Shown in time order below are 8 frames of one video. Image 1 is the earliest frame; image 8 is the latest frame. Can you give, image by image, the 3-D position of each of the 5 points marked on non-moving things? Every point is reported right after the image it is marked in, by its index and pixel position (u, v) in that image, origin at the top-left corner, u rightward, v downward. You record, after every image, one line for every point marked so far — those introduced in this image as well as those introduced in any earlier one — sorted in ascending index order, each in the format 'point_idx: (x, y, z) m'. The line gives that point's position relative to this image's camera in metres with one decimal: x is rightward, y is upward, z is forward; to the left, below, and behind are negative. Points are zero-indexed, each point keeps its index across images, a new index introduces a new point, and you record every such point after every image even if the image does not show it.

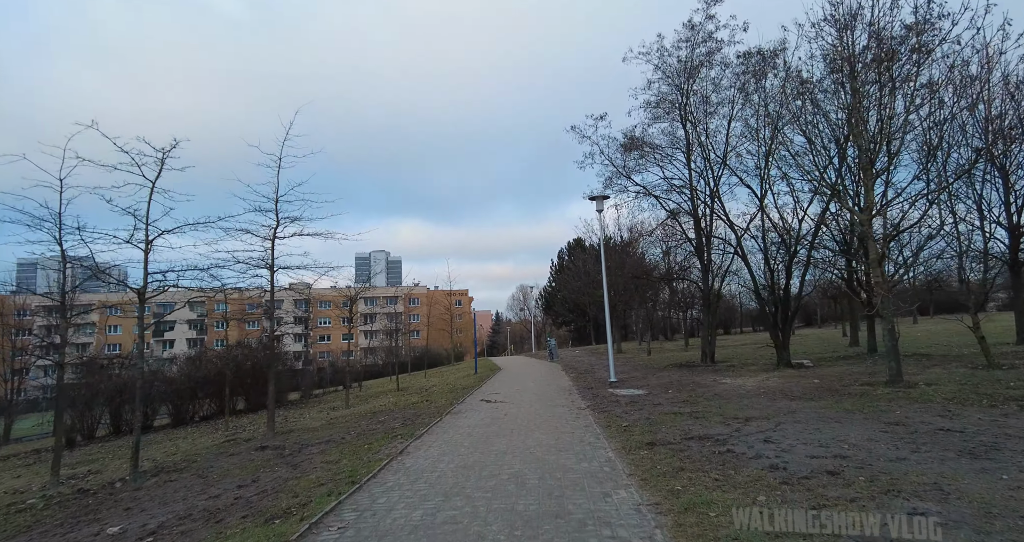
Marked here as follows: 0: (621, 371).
0: (+4.1, -3.8, +18.7) m
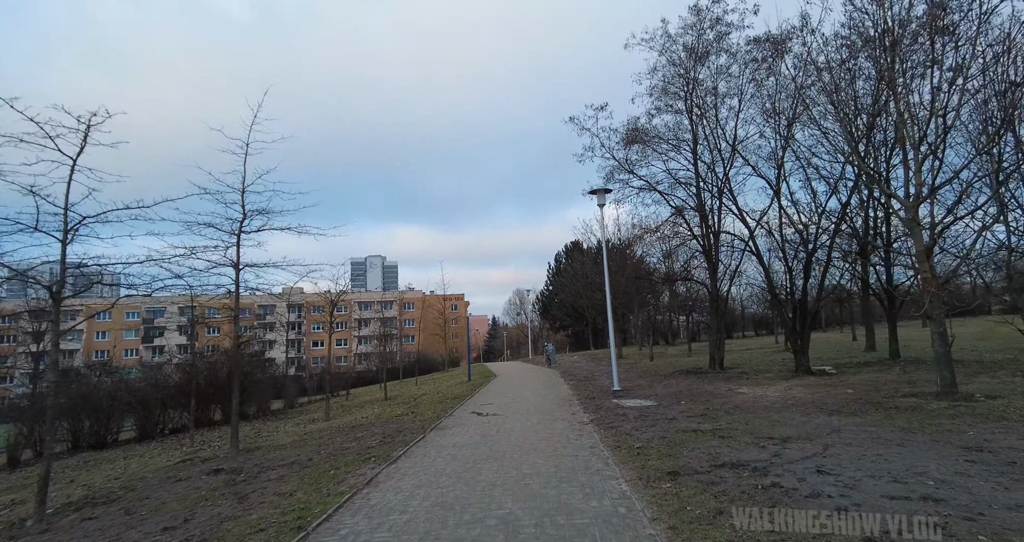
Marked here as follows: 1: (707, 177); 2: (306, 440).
0: (+3.9, -3.8, +17.4) m
1: (+6.2, +3.0, +15.9) m
2: (-4.8, -3.9, +11.4) m
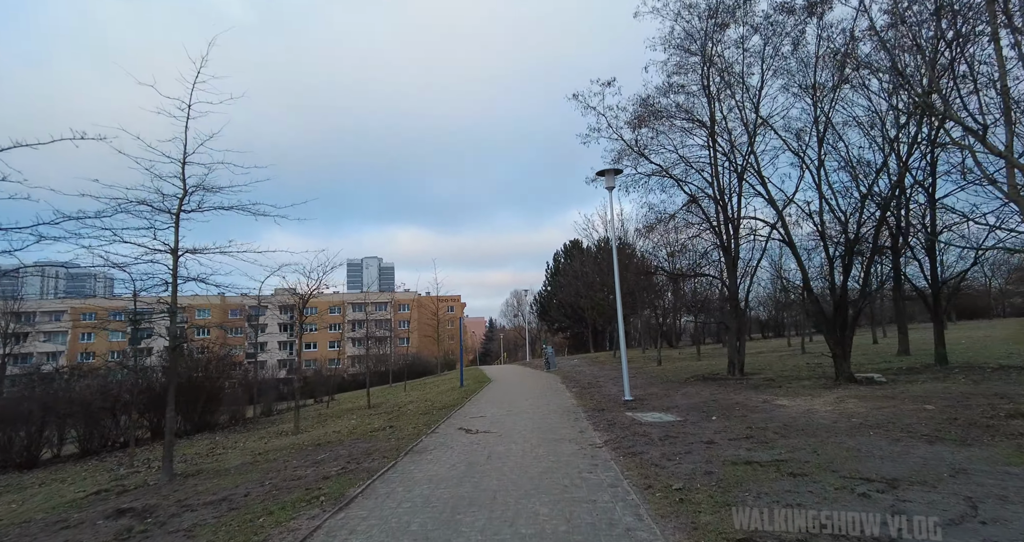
0: (+3.8, -3.6, +15.5) m
1: (+6.1, +3.2, +14.1) m
2: (-4.8, -3.6, +9.5) m
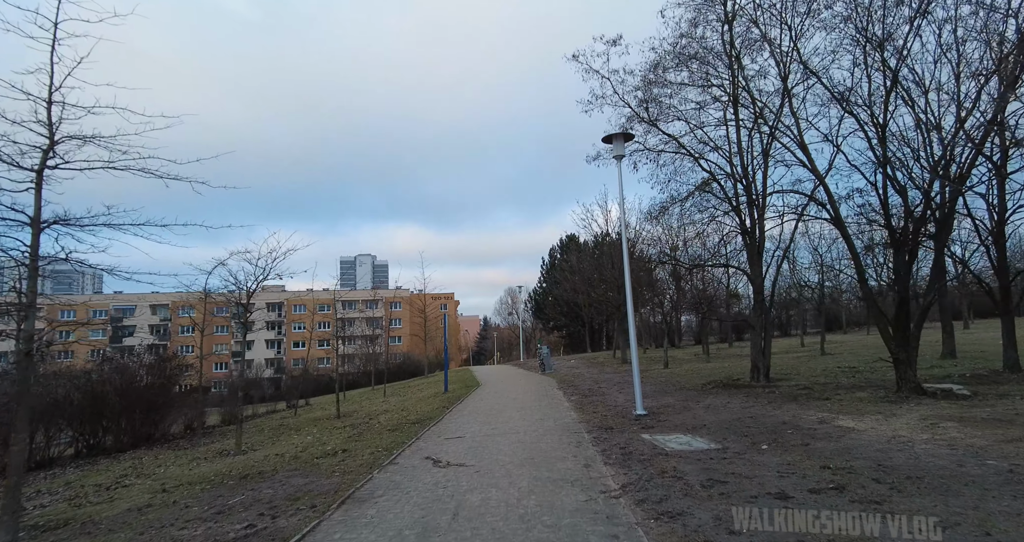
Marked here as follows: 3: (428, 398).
0: (+3.5, -3.3, +13.2) m
1: (+5.9, +3.5, +11.8) m
2: (-5.1, -3.3, +7.1) m
3: (-3.1, -4.7, +18.5) m
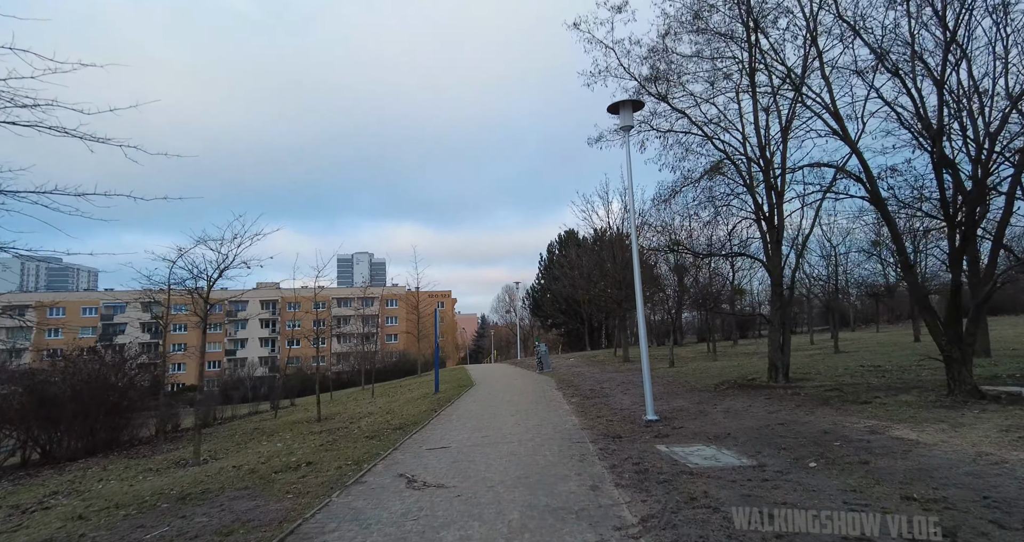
0: (+3.3, -3.0, +11.9) m
1: (+5.7, +3.7, +10.5) m
2: (-5.2, -3.1, +5.8) m
3: (-3.3, -4.5, +17.2) m
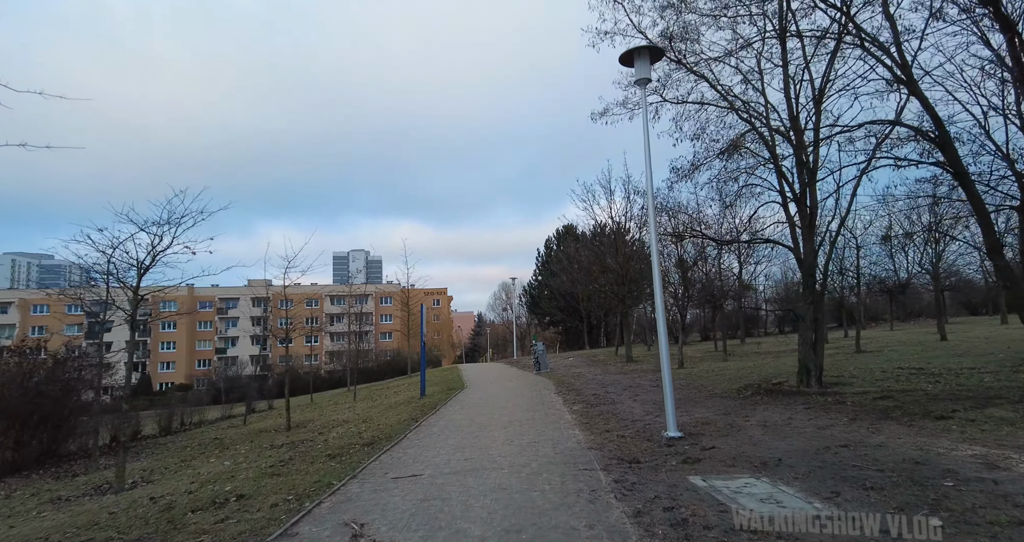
0: (+3.2, -2.8, +10.2) m
1: (+5.6, +4.0, +8.7) m
2: (-5.3, -2.8, +4.0) m
3: (-3.5, -4.2, +15.5) m
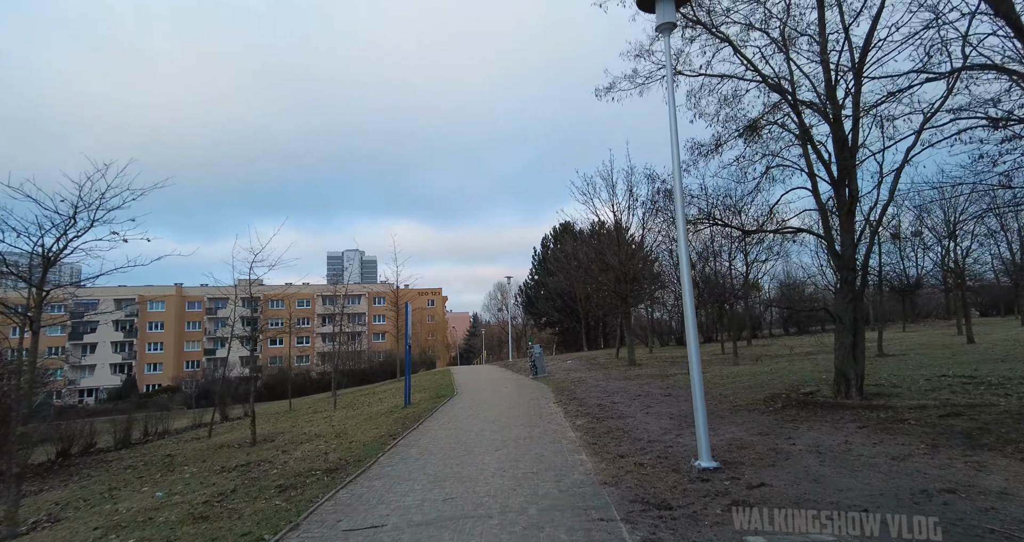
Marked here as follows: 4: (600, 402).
0: (+3.1, -2.6, +8.6) m
1: (+5.5, +4.1, +7.2) m
2: (-5.4, -2.6, +2.3) m
3: (-3.6, -4.0, +13.8) m
4: (+2.2, -3.3, +12.4) m
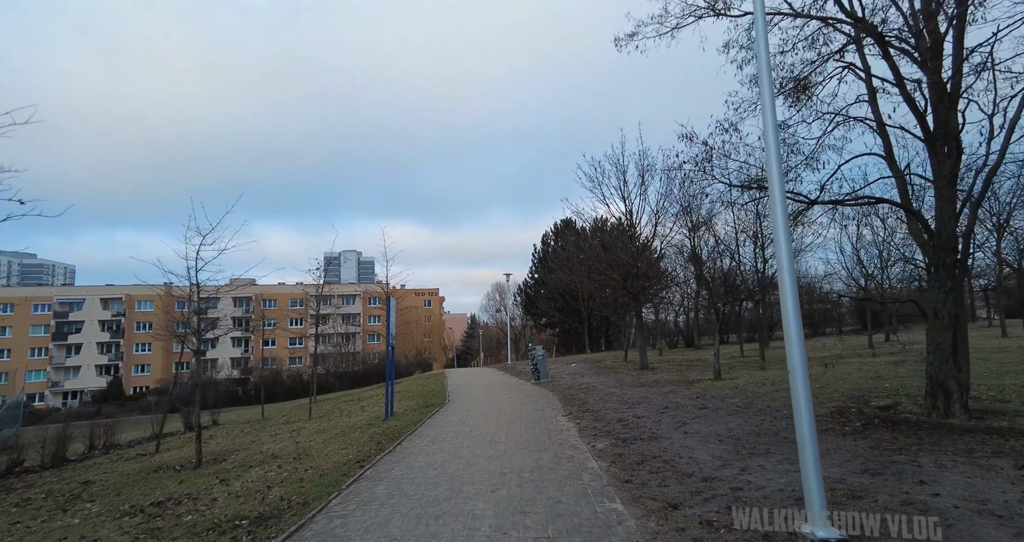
0: (+3.1, -2.3, +6.3) m
1: (+5.6, +4.5, +4.9) m
2: (-5.4, -2.3, 0.0) m
3: (-3.6, -3.7, +11.5) m
4: (+2.2, -3.0, +10.1) m
